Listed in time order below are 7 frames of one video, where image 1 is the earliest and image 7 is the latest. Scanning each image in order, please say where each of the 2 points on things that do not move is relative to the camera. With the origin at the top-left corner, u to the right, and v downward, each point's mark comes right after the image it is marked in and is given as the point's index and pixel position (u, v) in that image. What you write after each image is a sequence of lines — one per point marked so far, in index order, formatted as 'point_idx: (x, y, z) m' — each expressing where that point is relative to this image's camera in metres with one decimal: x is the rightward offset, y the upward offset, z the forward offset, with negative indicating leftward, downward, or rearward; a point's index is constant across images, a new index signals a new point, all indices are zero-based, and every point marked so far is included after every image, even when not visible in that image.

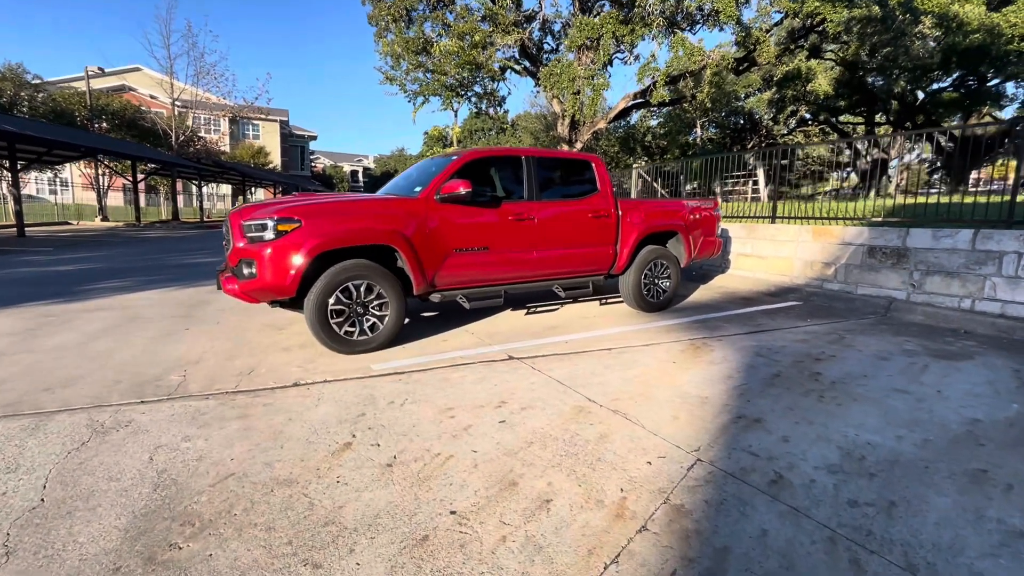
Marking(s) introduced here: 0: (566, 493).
0: (+0.3, -1.0, +2.4) m
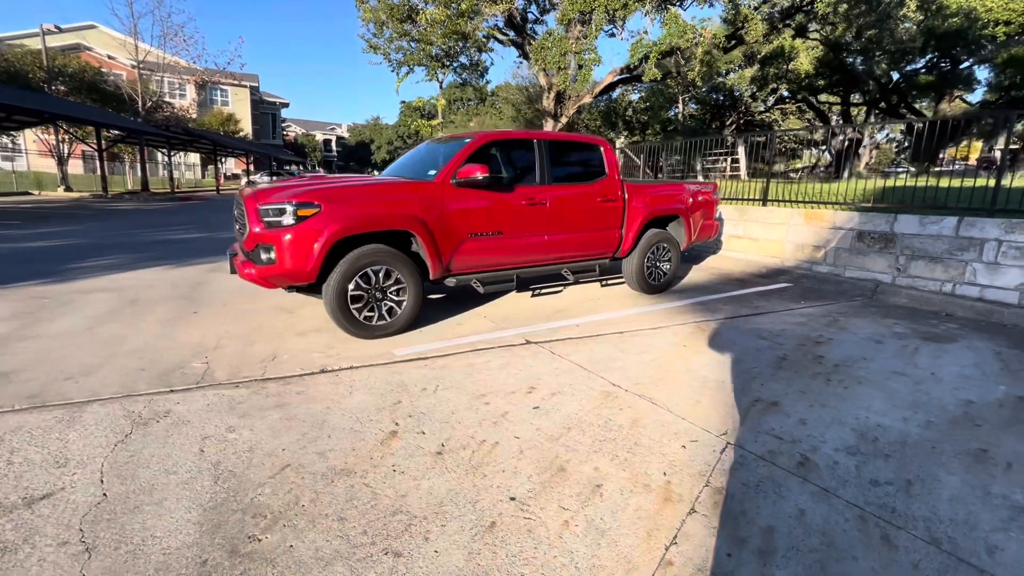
0: (+0.6, -1.0, +2.6) m
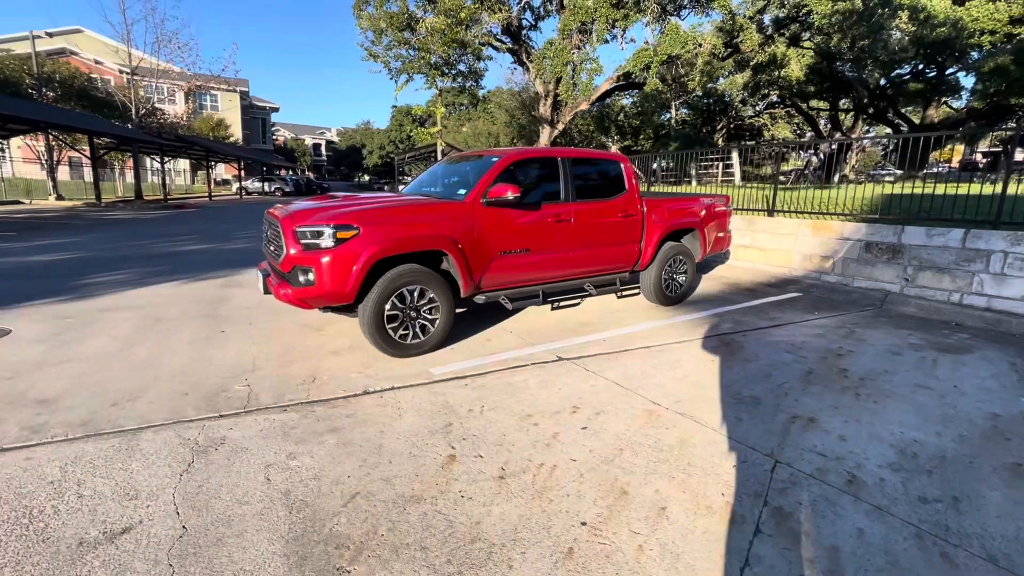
0: (+0.9, -1.2, +2.7) m
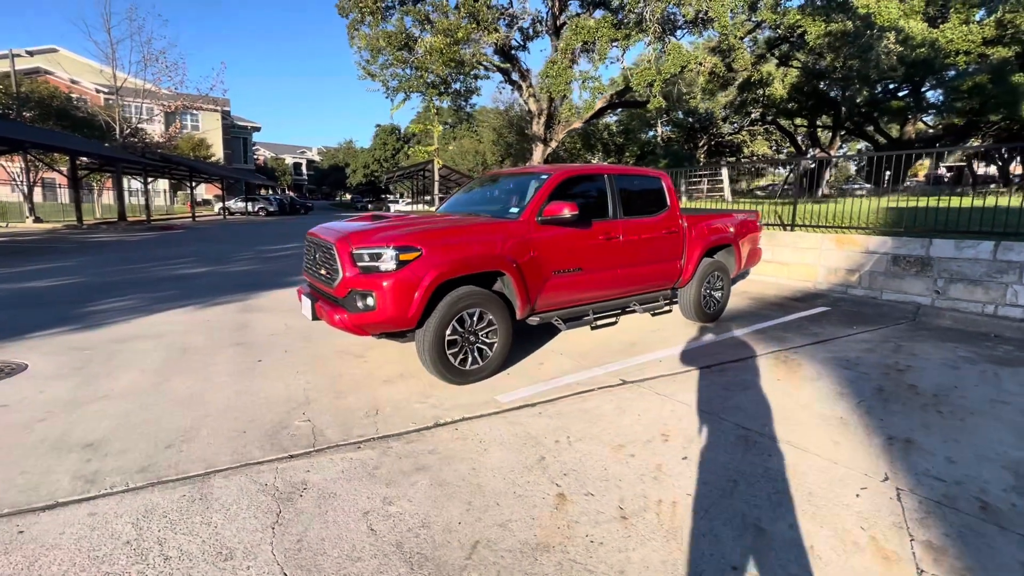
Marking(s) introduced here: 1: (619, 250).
0: (+1.6, -1.3, +2.5) m
1: (+1.2, +0.4, +5.3) m
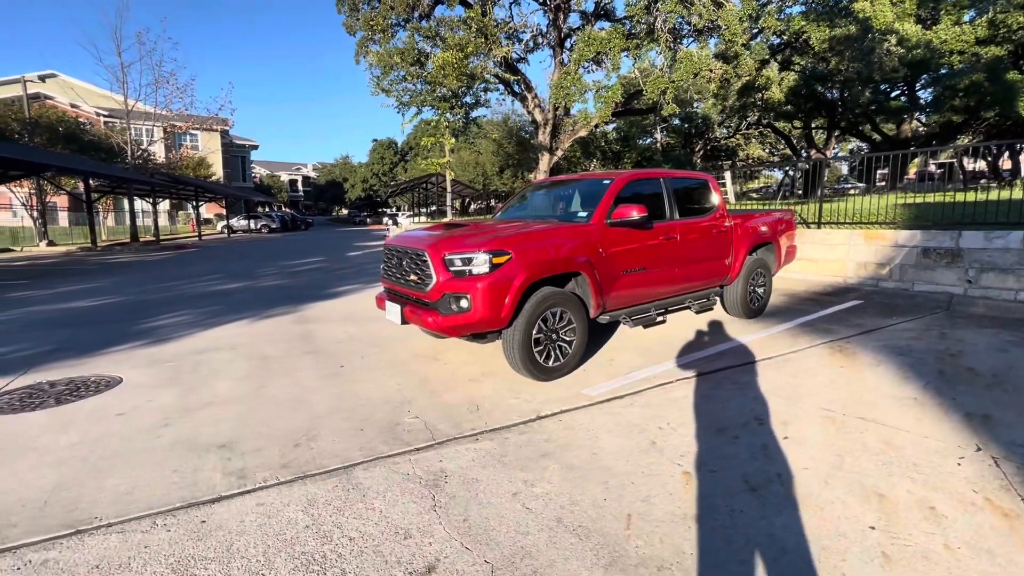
0: (+2.4, -1.2, +2.7) m
1: (+1.9, +0.4, +5.6) m
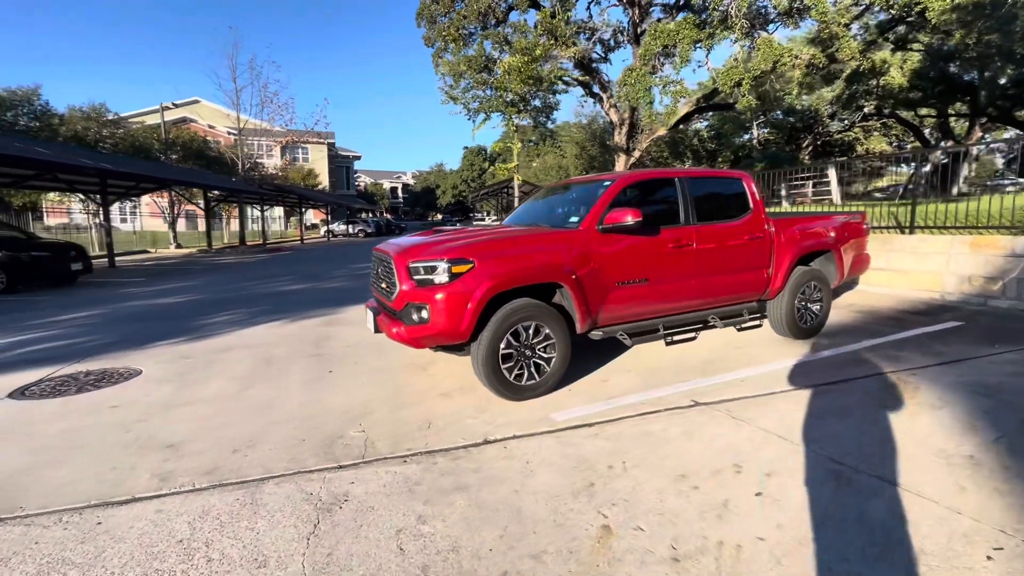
0: (+1.7, -1.3, +2.0) m
1: (+1.8, +0.3, +4.9) m
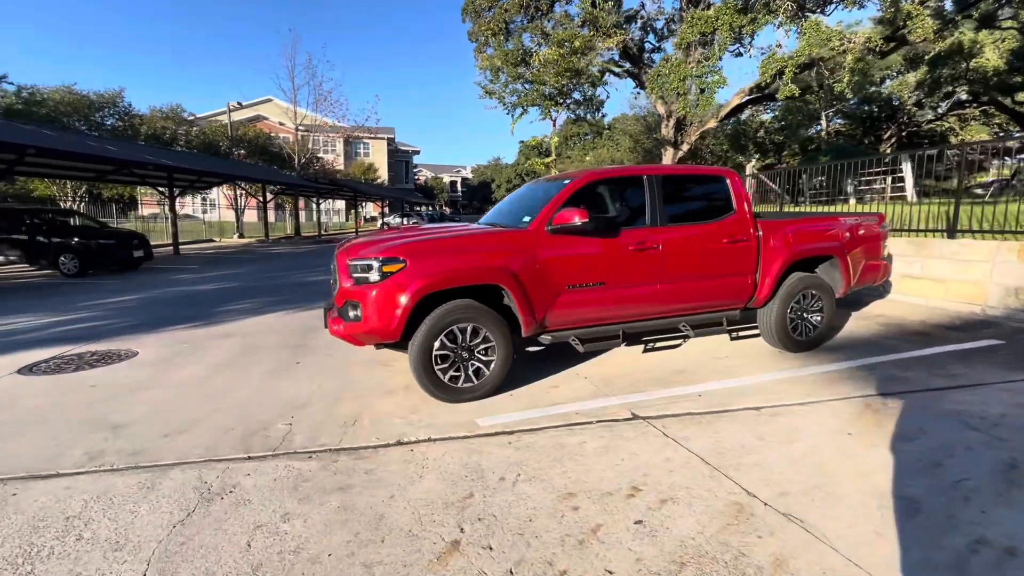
0: (+0.9, -1.4, +1.8) m
1: (+1.4, +0.3, +4.6) m
